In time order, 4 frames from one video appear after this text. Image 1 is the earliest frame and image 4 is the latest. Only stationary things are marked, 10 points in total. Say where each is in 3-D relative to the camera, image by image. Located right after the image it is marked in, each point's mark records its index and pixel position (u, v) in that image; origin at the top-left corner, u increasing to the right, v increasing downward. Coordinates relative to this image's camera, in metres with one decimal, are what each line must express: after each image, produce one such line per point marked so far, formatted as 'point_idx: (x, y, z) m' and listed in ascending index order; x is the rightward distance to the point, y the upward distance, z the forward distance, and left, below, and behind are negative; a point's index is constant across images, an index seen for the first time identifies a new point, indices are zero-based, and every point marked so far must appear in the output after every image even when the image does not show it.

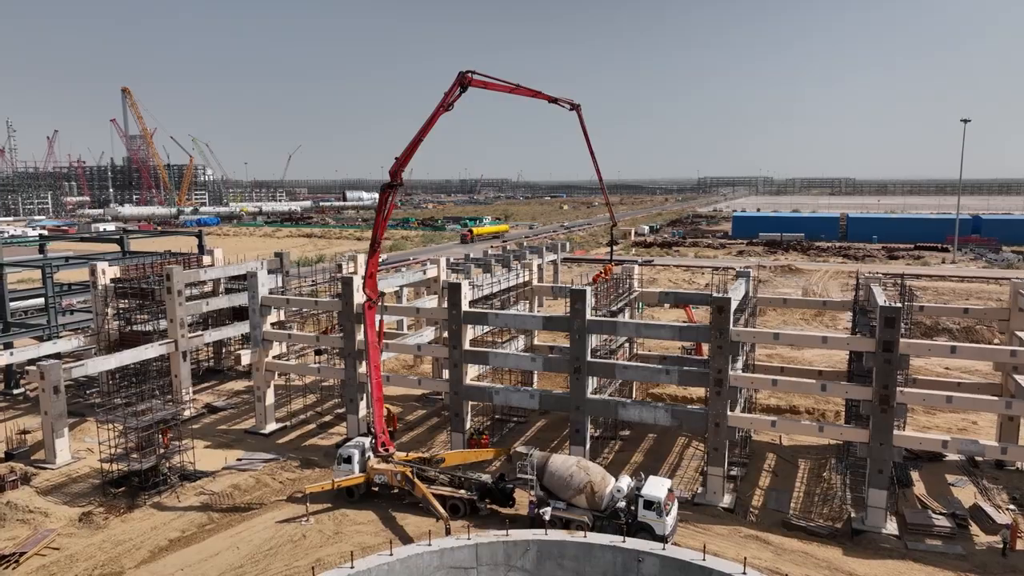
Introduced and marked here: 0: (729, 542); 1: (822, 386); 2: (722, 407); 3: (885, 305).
0: (+5.5, -6.5, +17.4) m
1: (+8.5, -2.7, +18.8) m
2: (+6.0, -3.4, +19.6) m
3: (+9.6, -0.4, +17.4) m
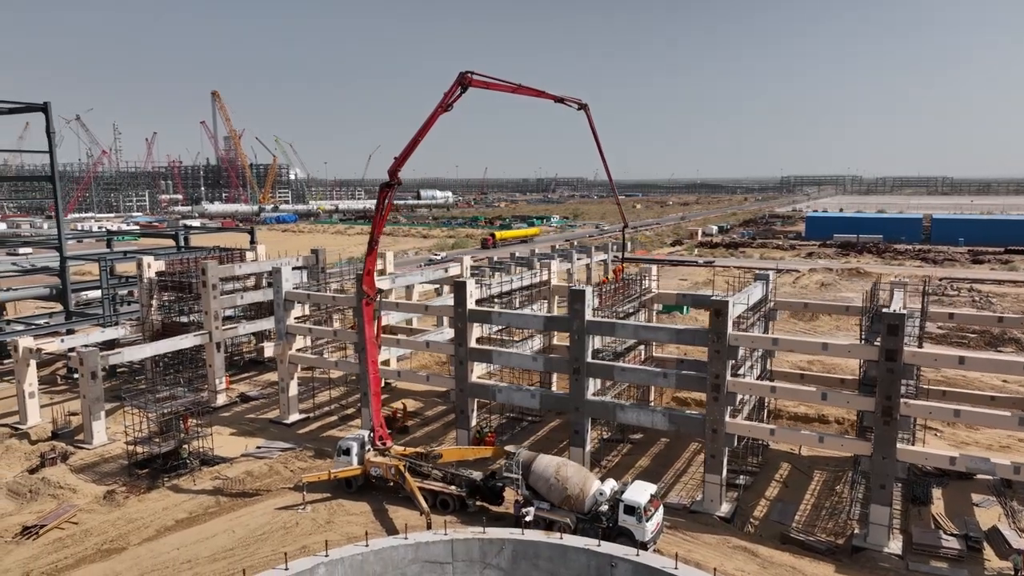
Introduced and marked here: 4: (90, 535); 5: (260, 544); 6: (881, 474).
0: (+5.0, -6.6, +16.9) m
1: (+8.2, -2.8, +18.0) m
2: (+5.8, -3.5, +19.0) m
3: (+9.1, -0.6, +16.5) m
4: (-11.7, -6.8, +18.8) m
5: (-6.5, -6.6, +17.5) m
6: (+9.2, -4.7, +17.0) m
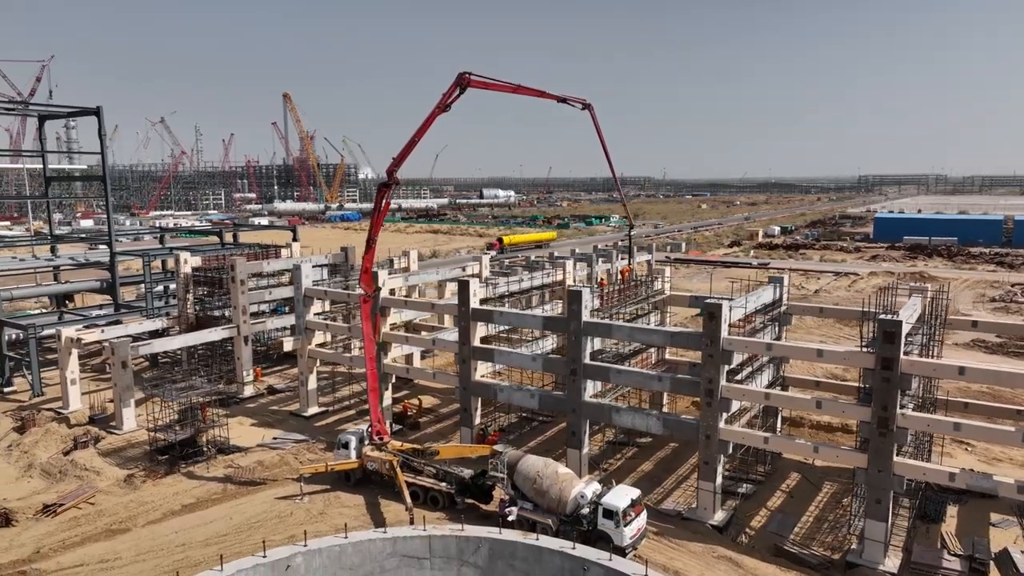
0: (+4.5, -6.7, +16.5) m
1: (+7.8, -2.9, +17.3) m
2: (+5.5, -3.6, +18.6) m
3: (+8.6, -0.7, +15.7) m
4: (-12.0, -6.6, +19.8) m
5: (-6.9, -6.5, +18.1) m
6: (+8.7, -4.8, +16.2) m
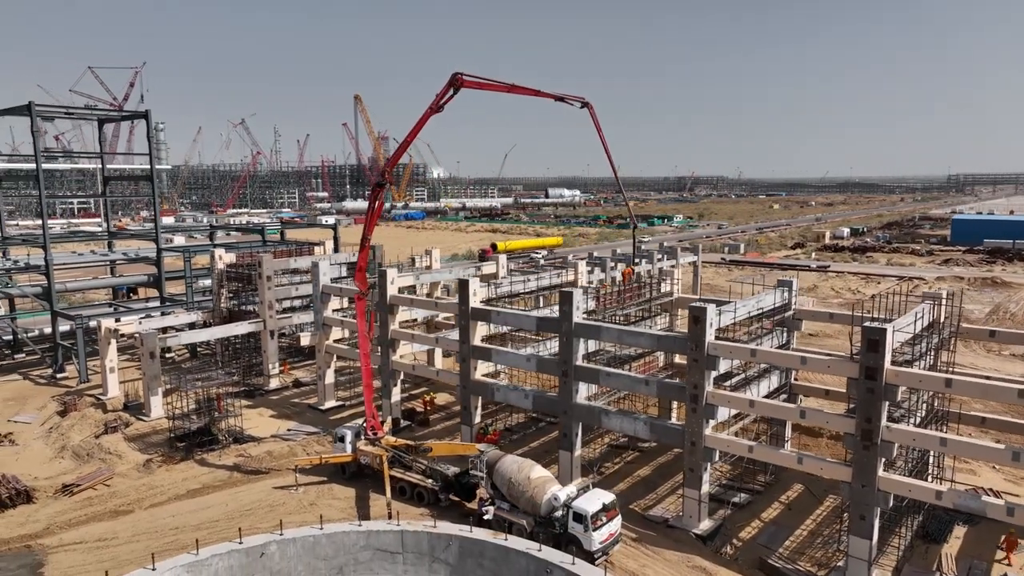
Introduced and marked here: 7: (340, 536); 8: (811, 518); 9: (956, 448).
0: (+3.8, -6.7, +16.2) m
1: (+7.2, -3.0, +16.6) m
2: (+5.0, -3.7, +18.1) m
3: (+7.9, -0.8, +15.0) m
4: (-12.3, -6.5, +21.0) m
5: (-7.5, -6.4, +18.8) m
6: (+8.0, -4.9, +15.5) m
7: (-4.2, -6.1, +16.6) m
8: (+8.6, -6.6, +19.5) m
9: (+9.5, -3.4, +14.5) m
